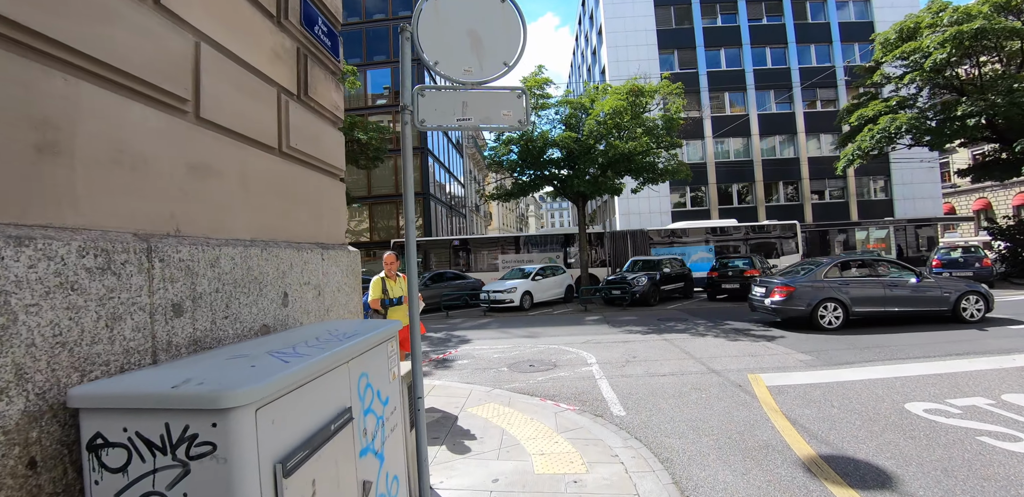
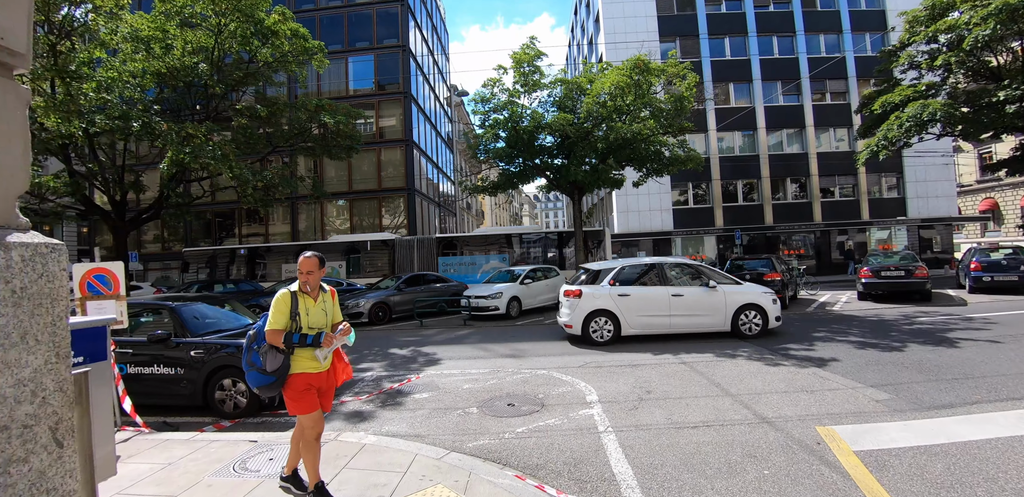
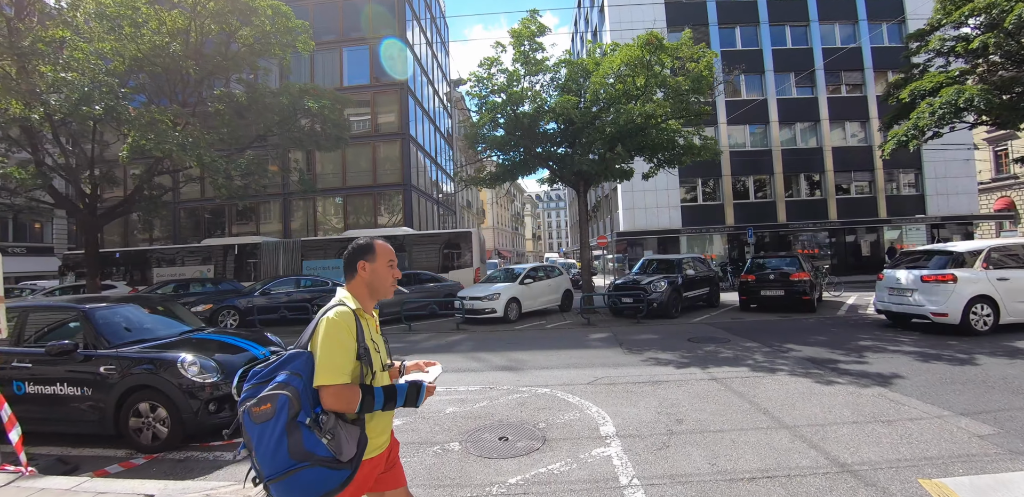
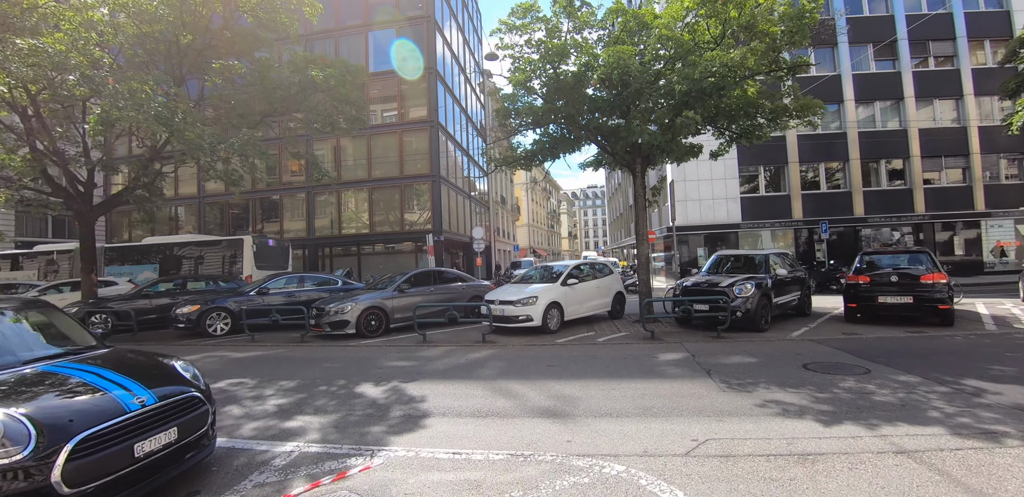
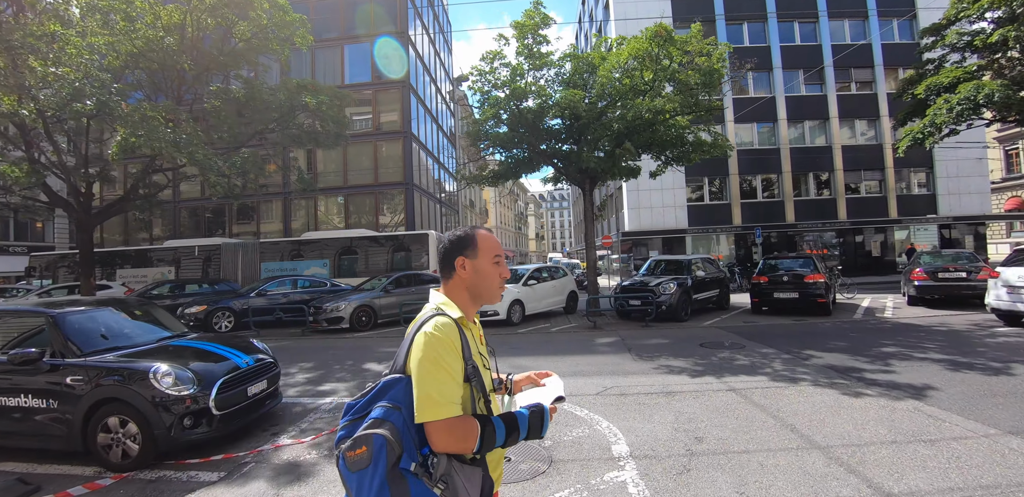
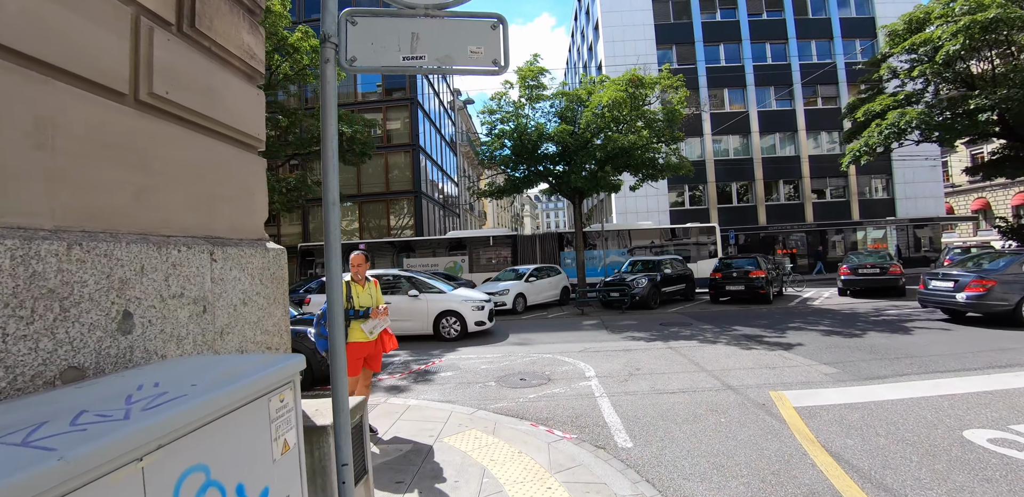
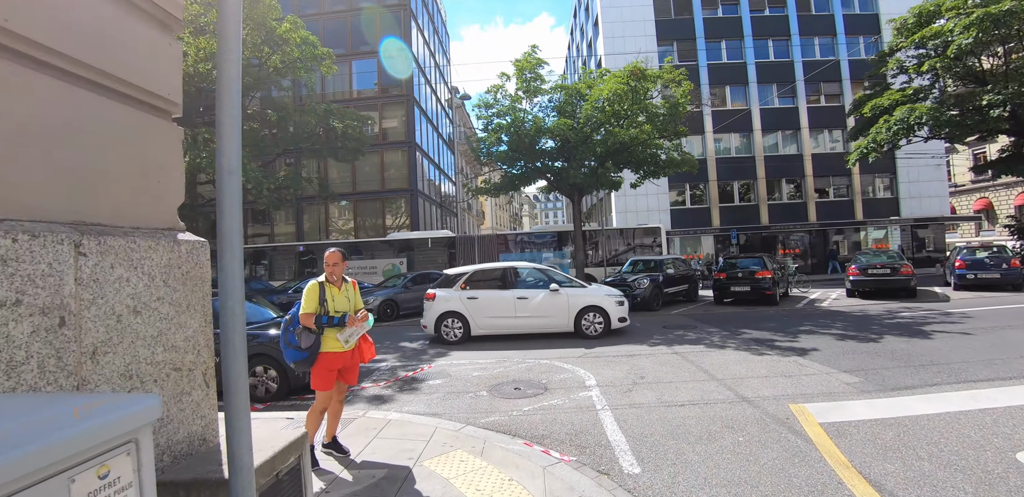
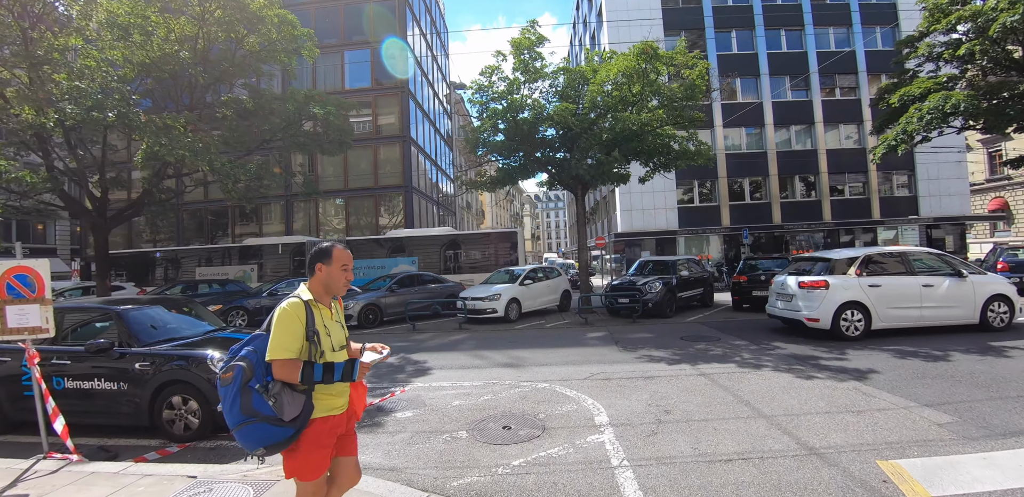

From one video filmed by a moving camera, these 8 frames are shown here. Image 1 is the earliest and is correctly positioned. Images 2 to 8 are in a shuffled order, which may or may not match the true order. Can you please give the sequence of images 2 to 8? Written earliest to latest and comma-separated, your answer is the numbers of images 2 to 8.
6, 7, 2, 8, 3, 5, 4
